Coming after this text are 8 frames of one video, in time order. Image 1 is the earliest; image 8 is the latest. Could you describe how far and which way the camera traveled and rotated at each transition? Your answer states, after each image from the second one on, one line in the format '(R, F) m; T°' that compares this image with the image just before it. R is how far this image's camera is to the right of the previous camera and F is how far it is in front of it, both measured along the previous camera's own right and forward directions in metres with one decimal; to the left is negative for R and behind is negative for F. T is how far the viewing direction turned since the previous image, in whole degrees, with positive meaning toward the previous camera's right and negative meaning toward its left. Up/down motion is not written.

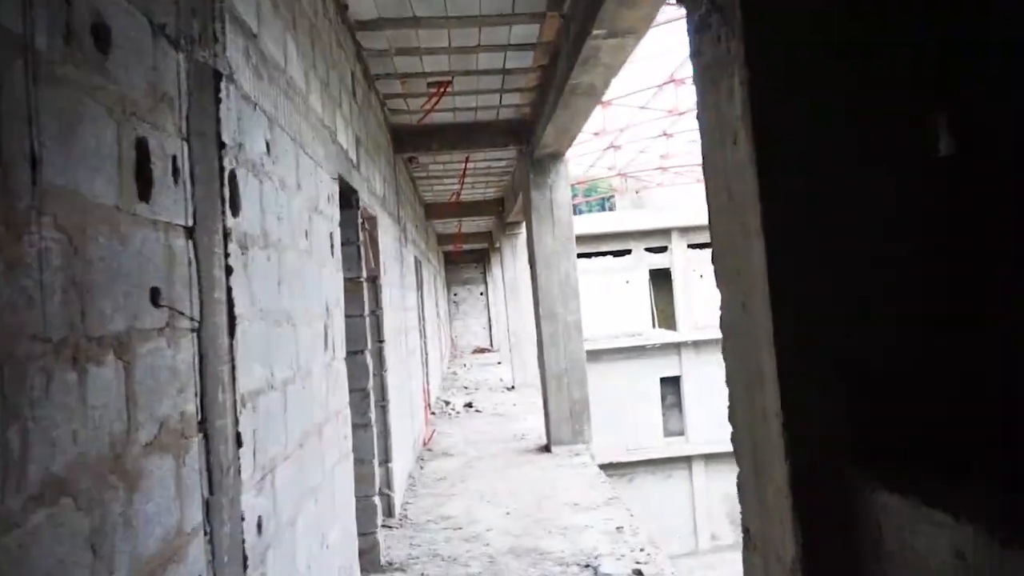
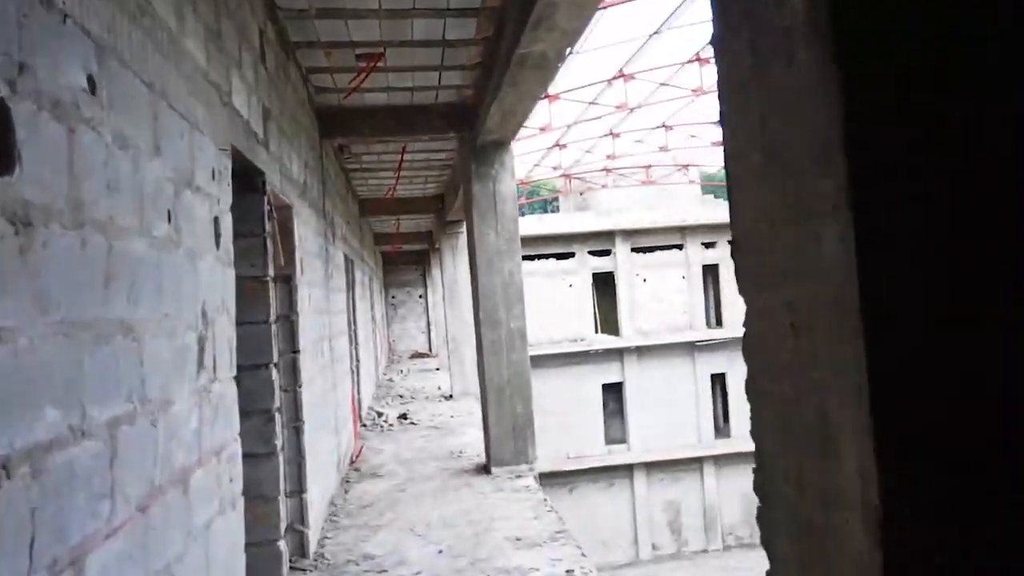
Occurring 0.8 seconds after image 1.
(0.0, +0.6) m; +4°
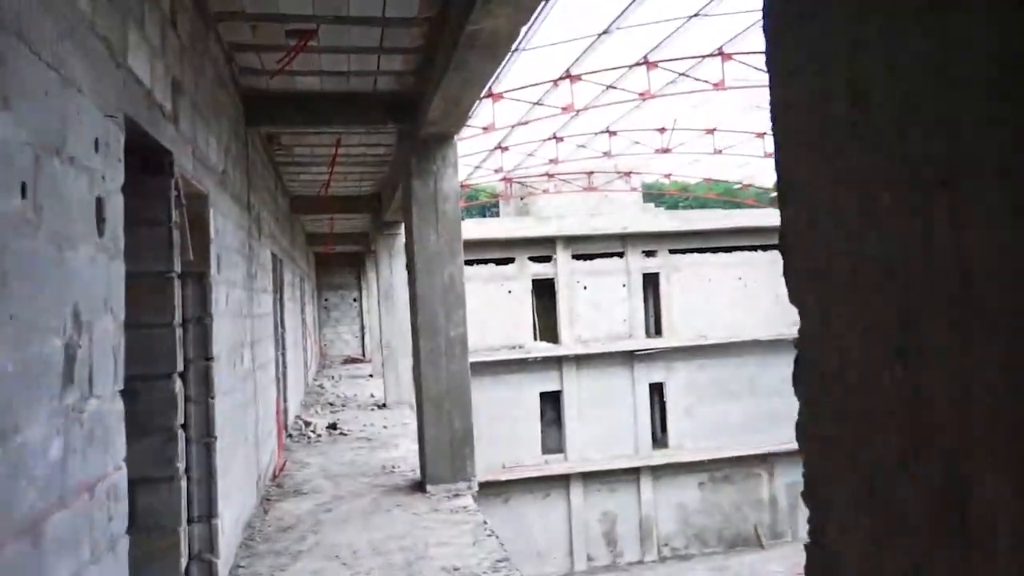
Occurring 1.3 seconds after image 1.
(0.0, +0.4) m; +4°
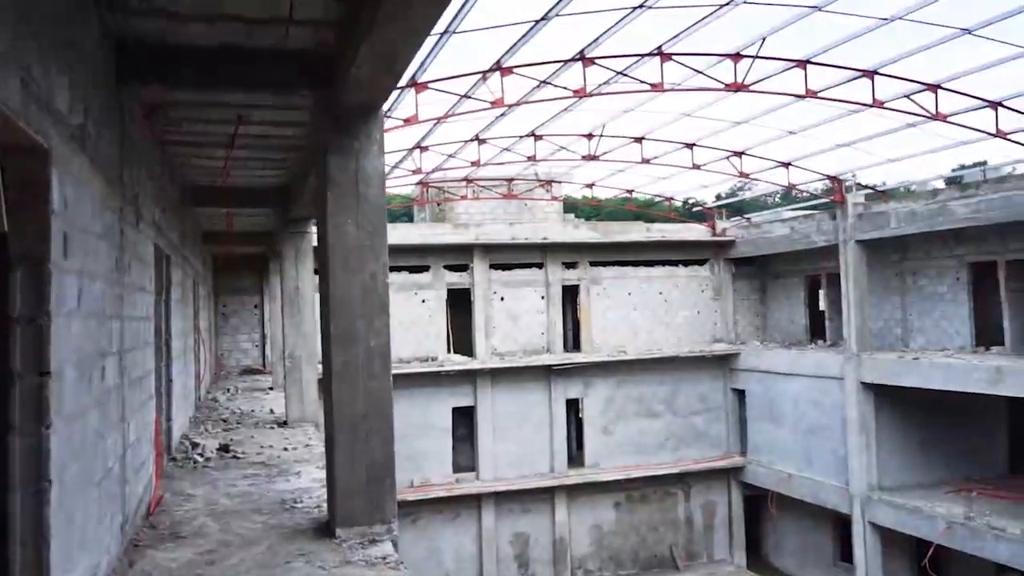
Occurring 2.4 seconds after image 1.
(-0.1, +0.8) m; +6°
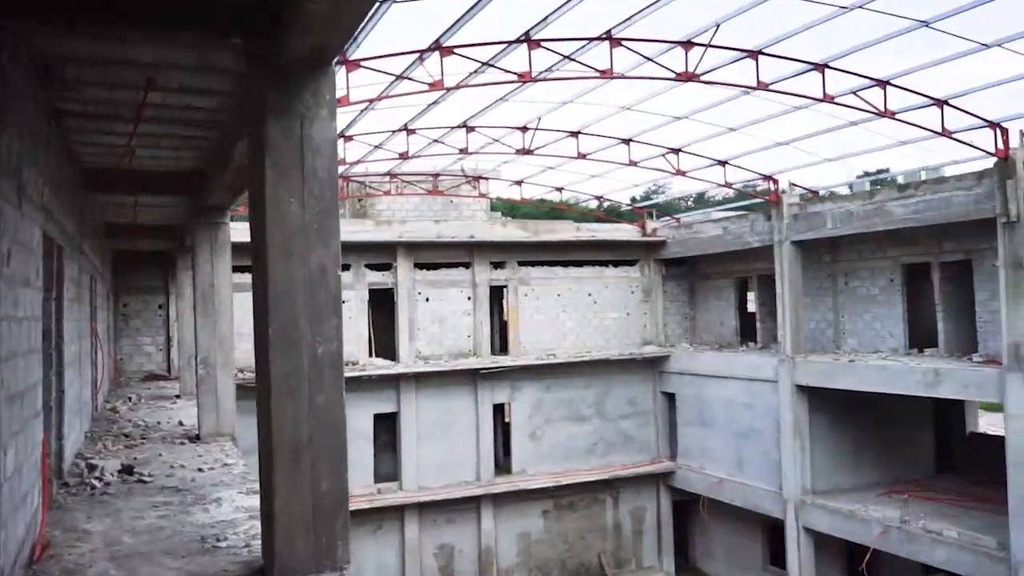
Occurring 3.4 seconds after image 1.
(-0.3, +0.7) m; +6°
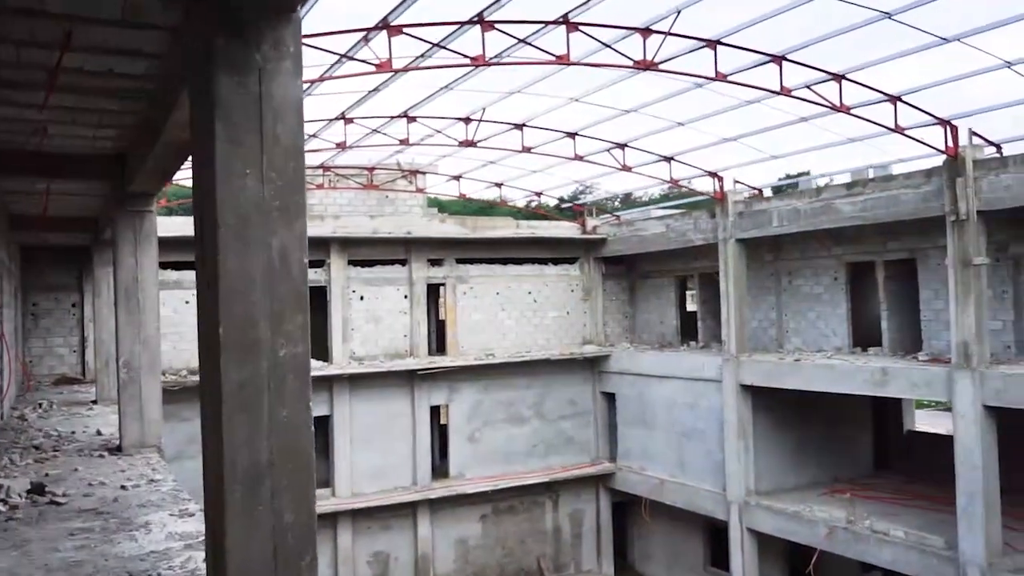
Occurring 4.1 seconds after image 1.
(-0.2, +0.5) m; +5°
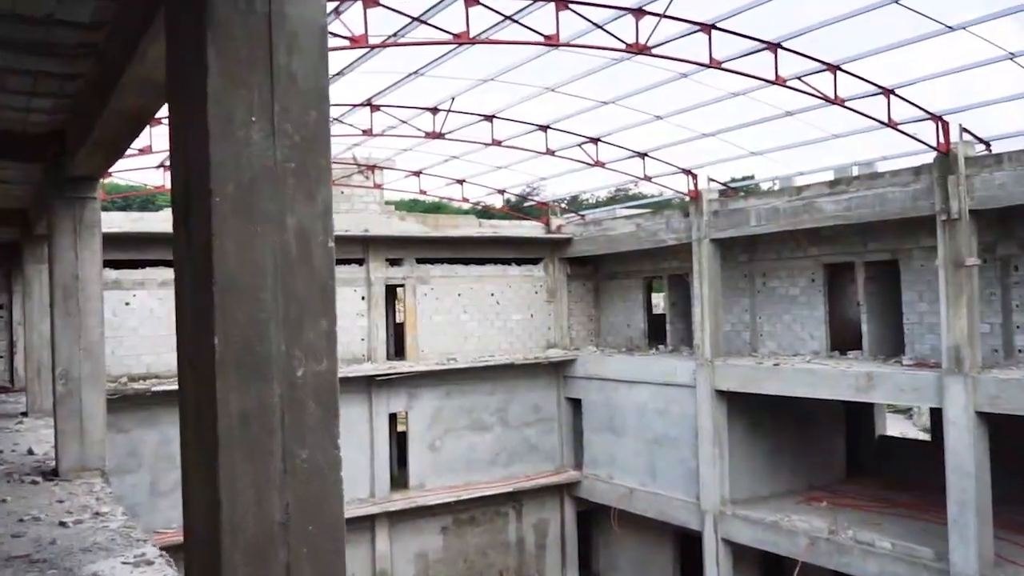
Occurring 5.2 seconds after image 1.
(-0.4, +0.7) m; +4°
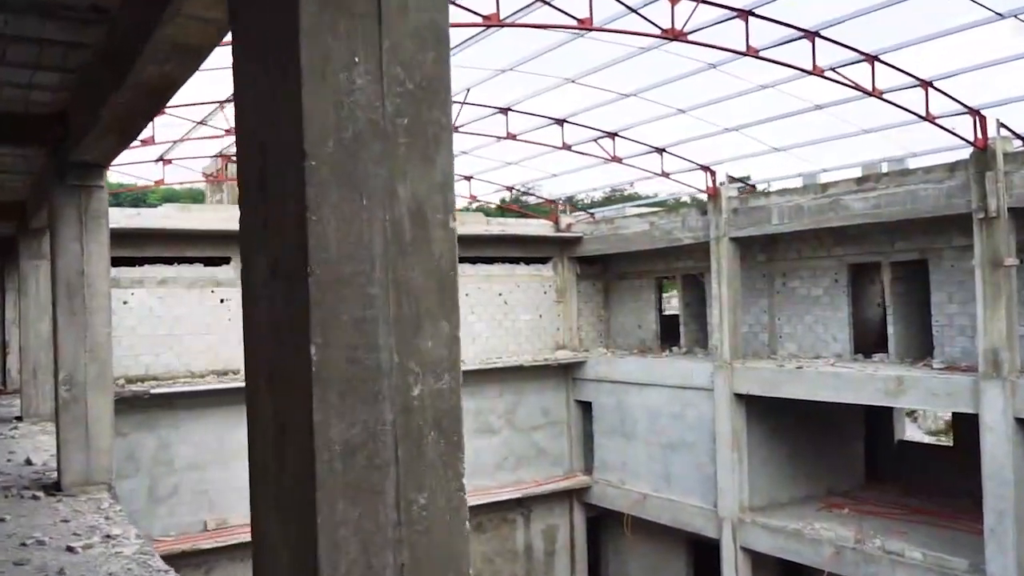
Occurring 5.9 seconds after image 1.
(-0.3, +0.5) m; +1°
